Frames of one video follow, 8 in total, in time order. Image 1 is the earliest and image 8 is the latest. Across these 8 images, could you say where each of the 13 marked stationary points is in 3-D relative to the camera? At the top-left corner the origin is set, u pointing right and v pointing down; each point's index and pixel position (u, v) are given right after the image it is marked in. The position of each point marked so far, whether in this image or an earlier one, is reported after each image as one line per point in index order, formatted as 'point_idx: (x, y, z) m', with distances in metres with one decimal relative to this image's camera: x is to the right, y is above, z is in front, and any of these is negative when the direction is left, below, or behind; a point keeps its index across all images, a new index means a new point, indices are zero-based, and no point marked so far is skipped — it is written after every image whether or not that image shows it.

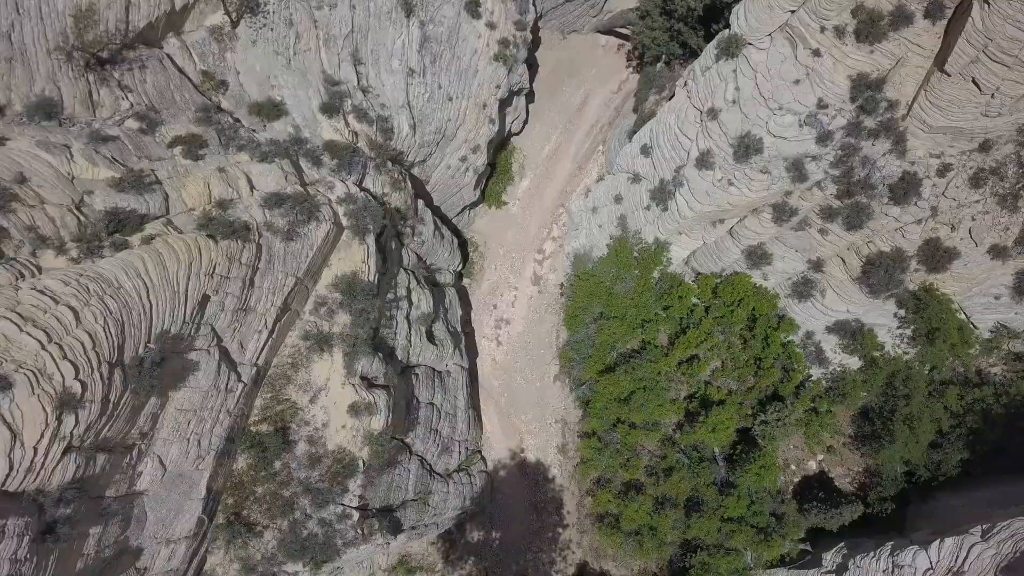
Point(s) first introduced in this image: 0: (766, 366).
0: (+5.2, -1.7, +16.9) m
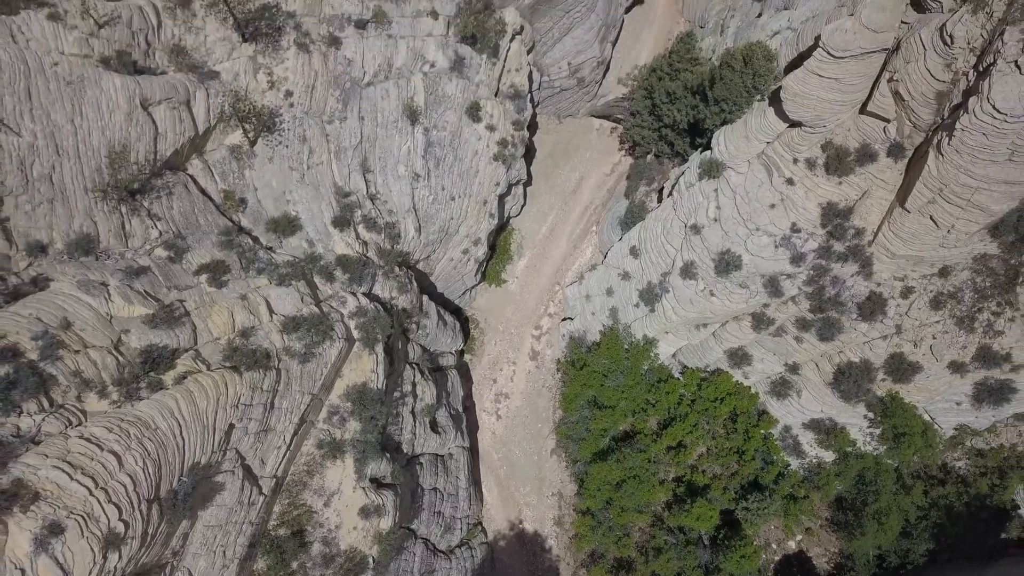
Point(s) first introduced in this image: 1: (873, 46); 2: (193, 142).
0: (+5.1, -3.7, +18.0) m
1: (+5.6, +3.7, +12.8) m
2: (-6.0, +2.7, +15.5) m
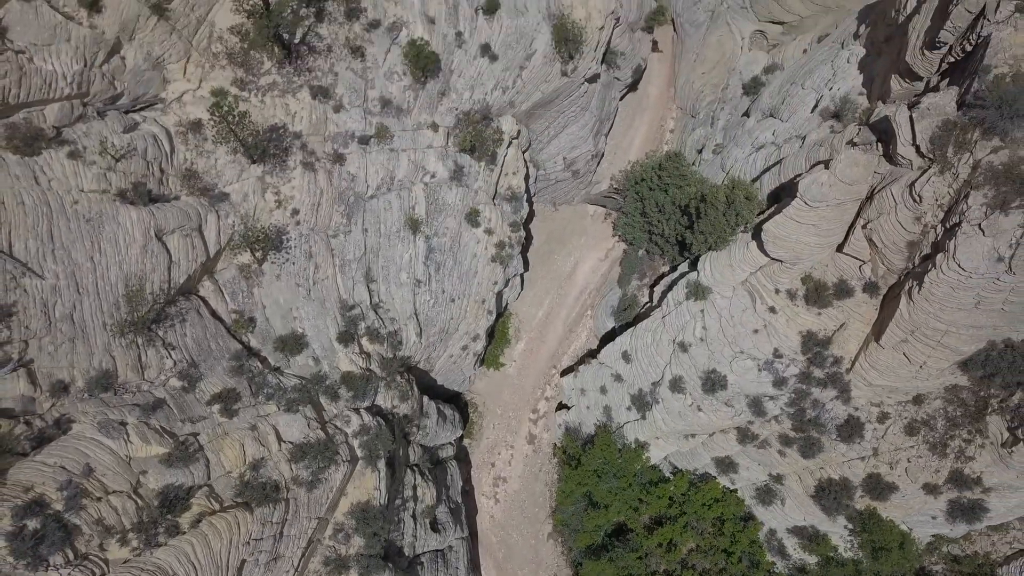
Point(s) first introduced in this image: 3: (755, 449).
0: (+5.1, -5.9, +18.7) m
1: (+5.5, +1.5, +13.6) m
2: (-6.1, +0.4, +16.3) m
3: (+5.1, -3.3, +17.1) m
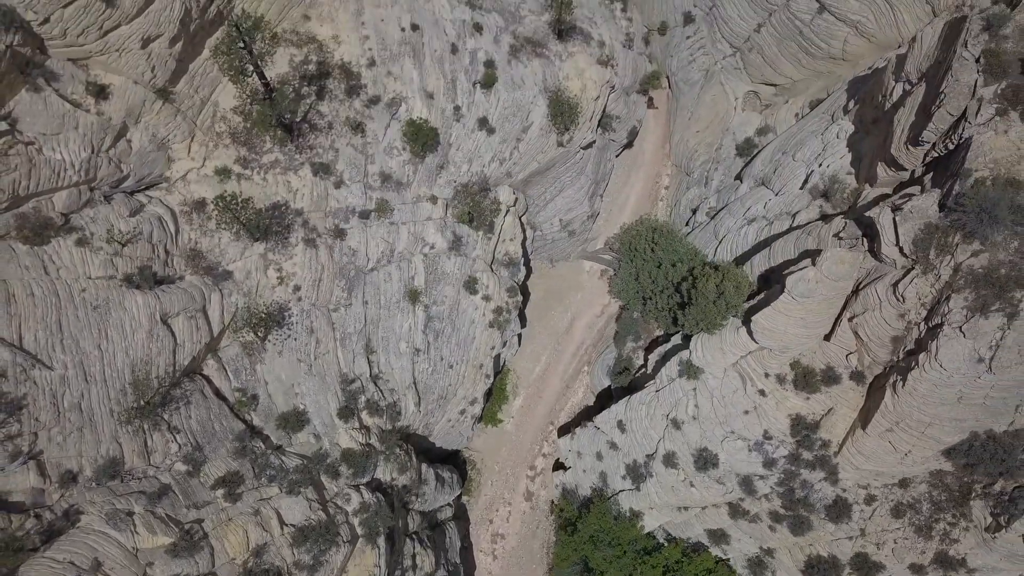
0: (+5.0, -7.5, +19.1) m
1: (+5.4, -0.1, +14.0) m
2: (-6.1, -1.2, +16.7) m
3: (+5.0, -4.9, +17.5) m
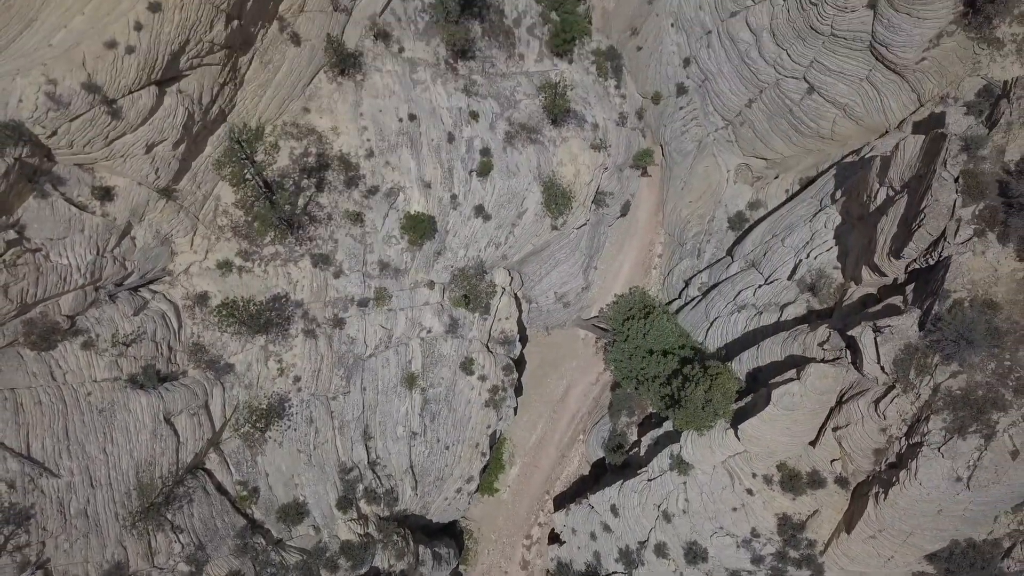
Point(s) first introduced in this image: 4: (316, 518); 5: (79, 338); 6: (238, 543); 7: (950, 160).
0: (+4.9, -9.5, +19.5) m
1: (+5.3, -2.1, +14.4) m
2: (-6.2, -3.1, +17.1) m
3: (+4.9, -6.9, +17.9) m
4: (-4.5, -5.1, +19.0) m
5: (-8.2, -1.0, +15.7) m
6: (-5.6, -5.0, +16.7) m
7: (+7.6, +2.2, +14.4) m
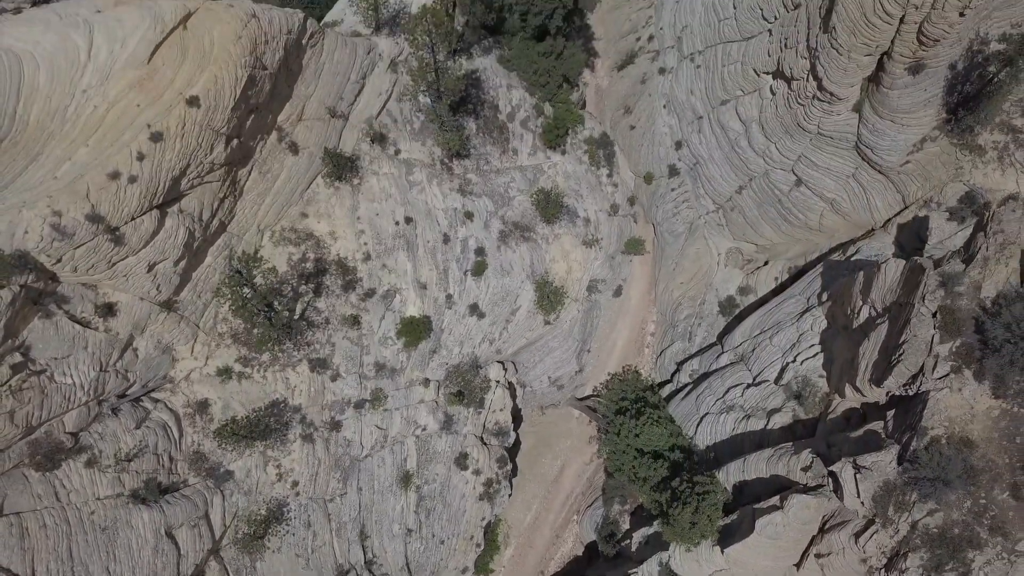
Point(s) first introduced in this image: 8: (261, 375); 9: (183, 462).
0: (+4.8, -11.9, +19.9) m
1: (+5.2, -4.4, +14.8) m
2: (-6.4, -5.5, +17.5) m
3: (+4.7, -9.3, +18.3) m
4: (-4.7, -7.5, +19.4) m
5: (-8.4, -3.4, +16.1) m
6: (-5.7, -7.4, +17.2) m
7: (+7.5, -0.1, +14.8) m
8: (-5.7, -2.0, +18.8) m
9: (-7.1, -3.8, +17.9) m
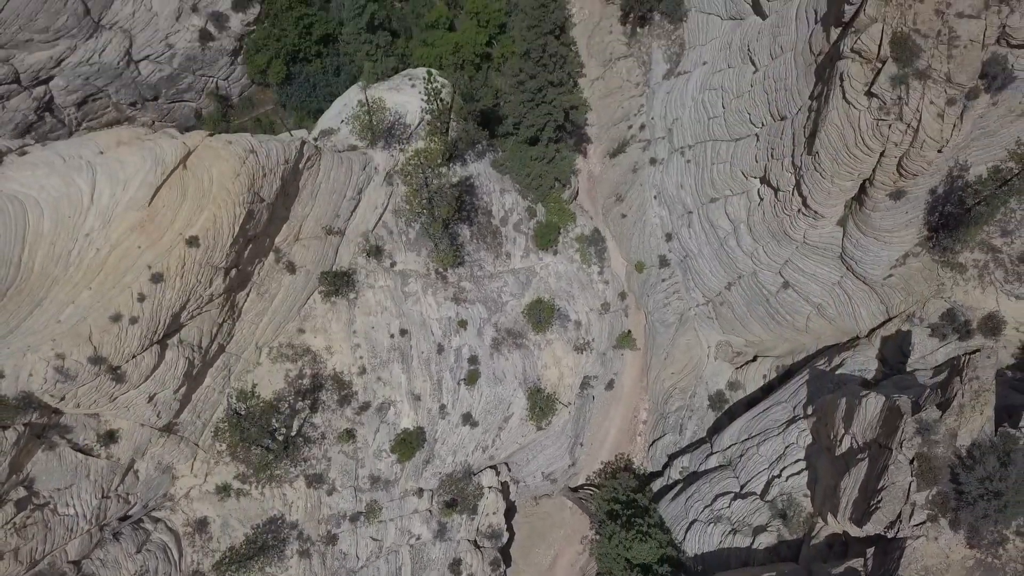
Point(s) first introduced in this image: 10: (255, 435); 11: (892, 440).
0: (+4.6, -14.7, +20.3) m
1: (+5.0, -7.2, +15.3) m
2: (-6.6, -8.3, +17.9) m
3: (+4.6, -12.0, +18.7) m
4: (-4.8, -10.2, +19.8) m
5: (-8.6, -6.2, +16.6) m
6: (-5.9, -10.2, +17.6) m
7: (+7.3, -2.9, +15.3) m
8: (-5.9, -4.8, +19.3) m
9: (-7.3, -6.5, +18.3) m
10: (-5.9, -3.4, +19.0) m
11: (+7.2, -2.9, +15.7) m
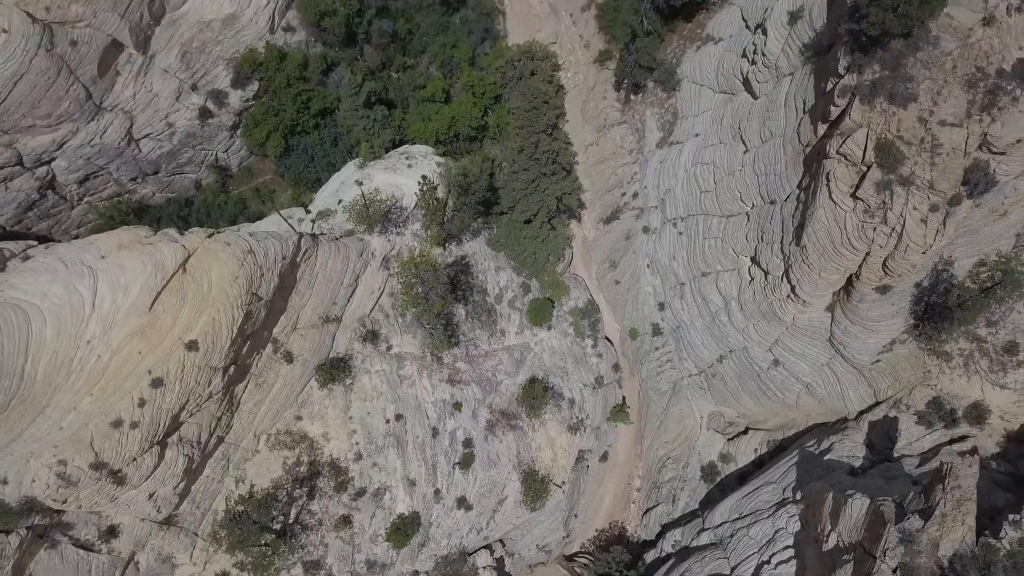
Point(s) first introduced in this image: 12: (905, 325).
0: (+4.4, -16.8, +20.6) m
1: (+4.8, -9.3, +15.6) m
2: (-6.7, -10.5, +18.3) m
3: (+4.4, -14.2, +19.0) m
4: (-5.0, -12.4, +20.2) m
5: (-8.7, -8.3, +16.9) m
6: (-6.0, -12.4, +17.9) m
7: (+7.1, -5.0, +15.6) m
8: (-6.1, -7.0, +19.6) m
9: (-7.5, -8.7, +18.7) m
10: (-6.0, -5.5, +19.3) m
11: (+7.1, -5.0, +16.1) m
12: (+9.2, -1.0, +19.4) m
